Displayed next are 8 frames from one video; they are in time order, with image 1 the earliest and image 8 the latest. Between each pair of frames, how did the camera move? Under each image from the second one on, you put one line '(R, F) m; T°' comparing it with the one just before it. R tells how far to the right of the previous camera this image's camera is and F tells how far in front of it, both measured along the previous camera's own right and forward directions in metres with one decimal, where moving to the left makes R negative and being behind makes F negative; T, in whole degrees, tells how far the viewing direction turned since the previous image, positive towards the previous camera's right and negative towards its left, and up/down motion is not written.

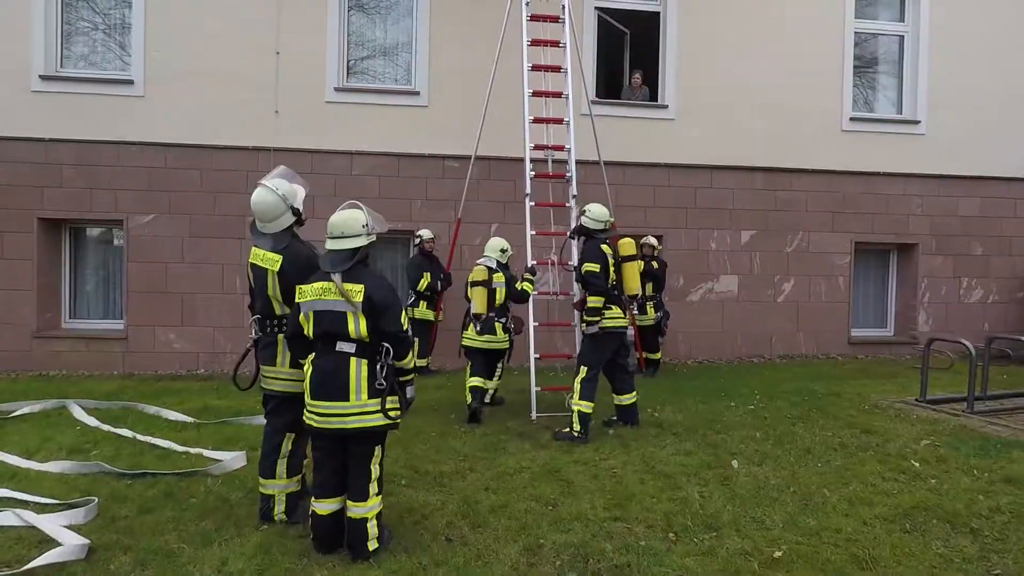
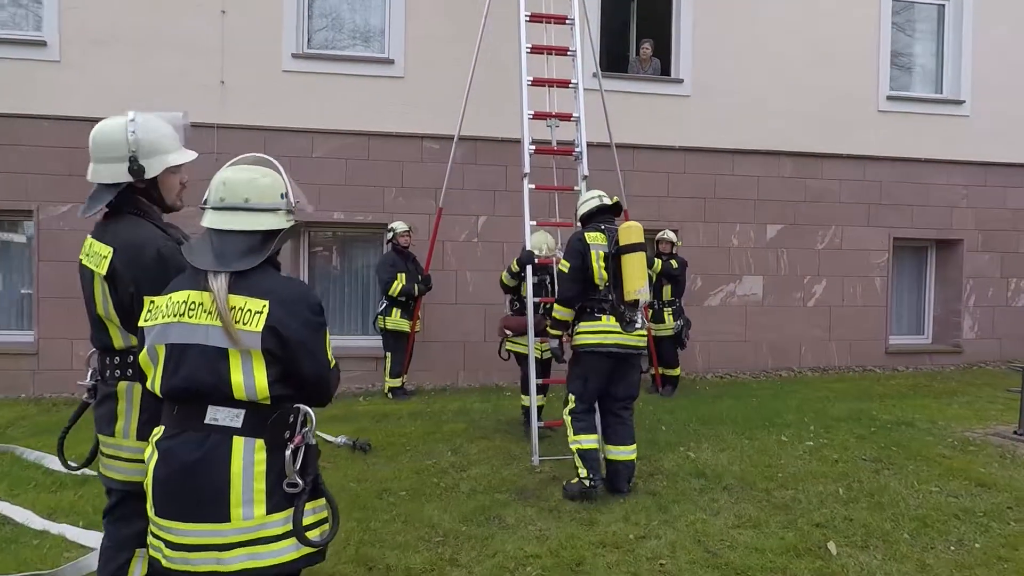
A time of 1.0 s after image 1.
(-0.1, +1.3) m; +1°
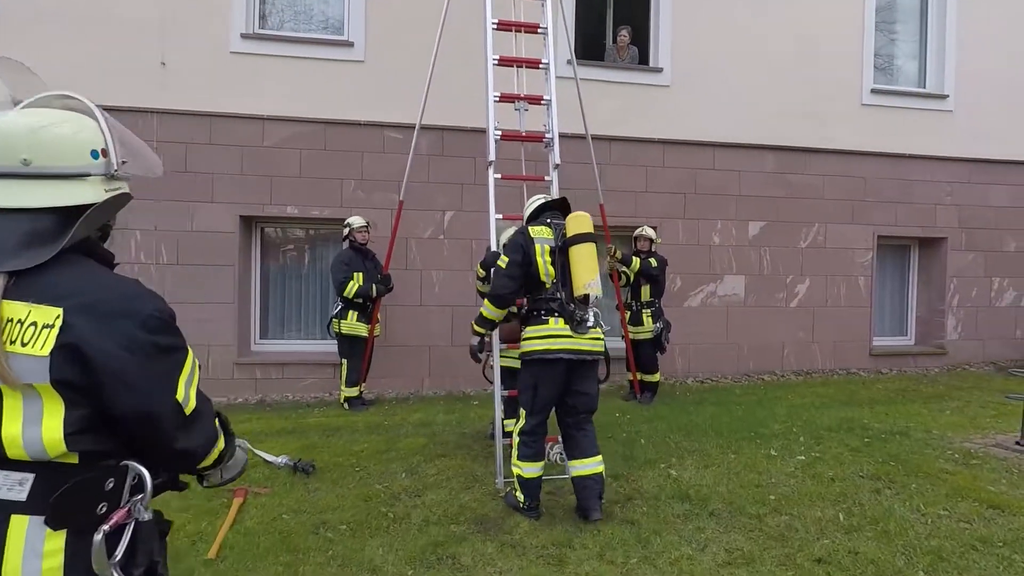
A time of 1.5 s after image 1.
(+0.1, +0.5) m; +2°
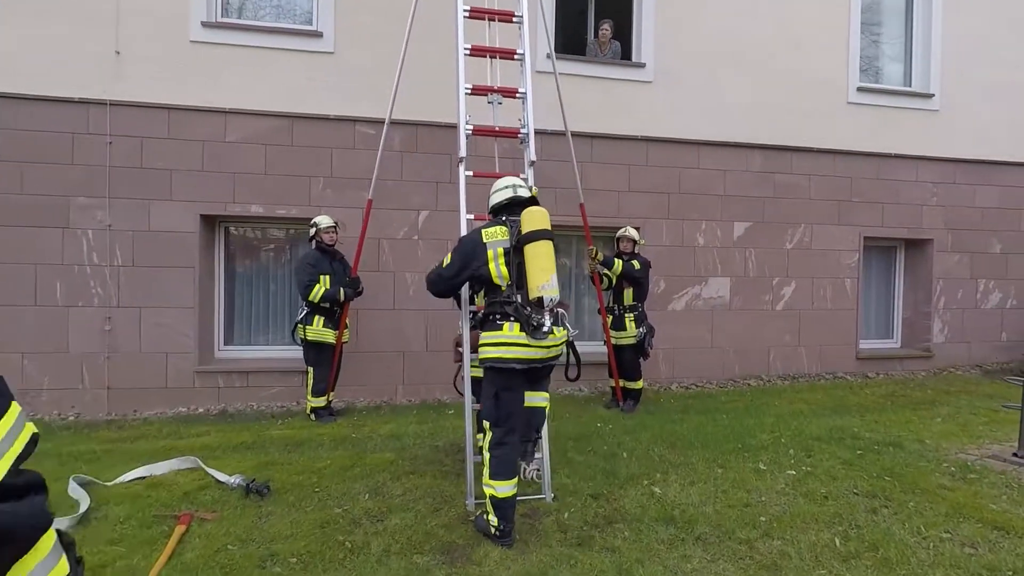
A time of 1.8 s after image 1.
(+0.1, +0.3) m; +2°
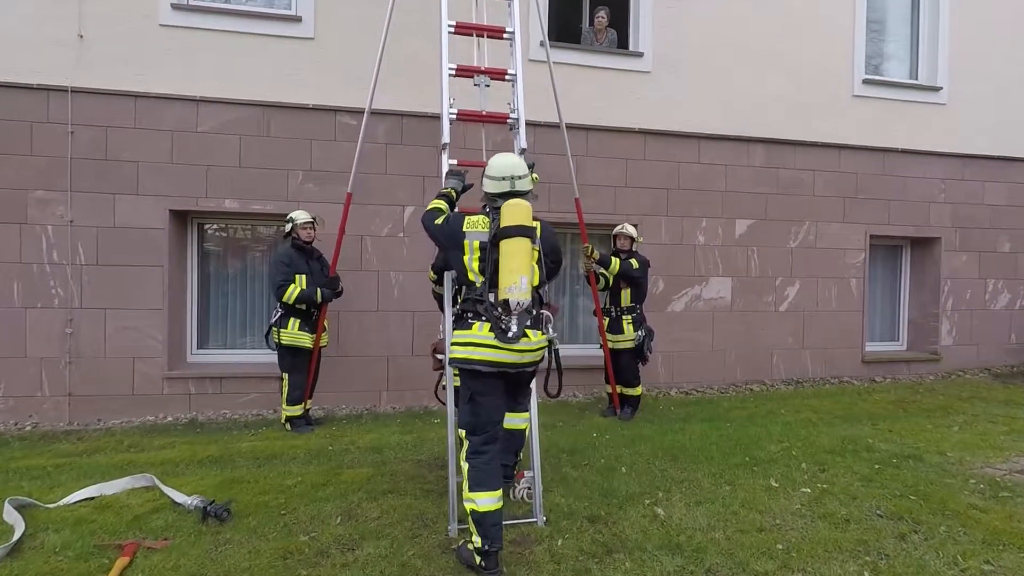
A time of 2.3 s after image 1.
(0.0, +0.4) m; +1°
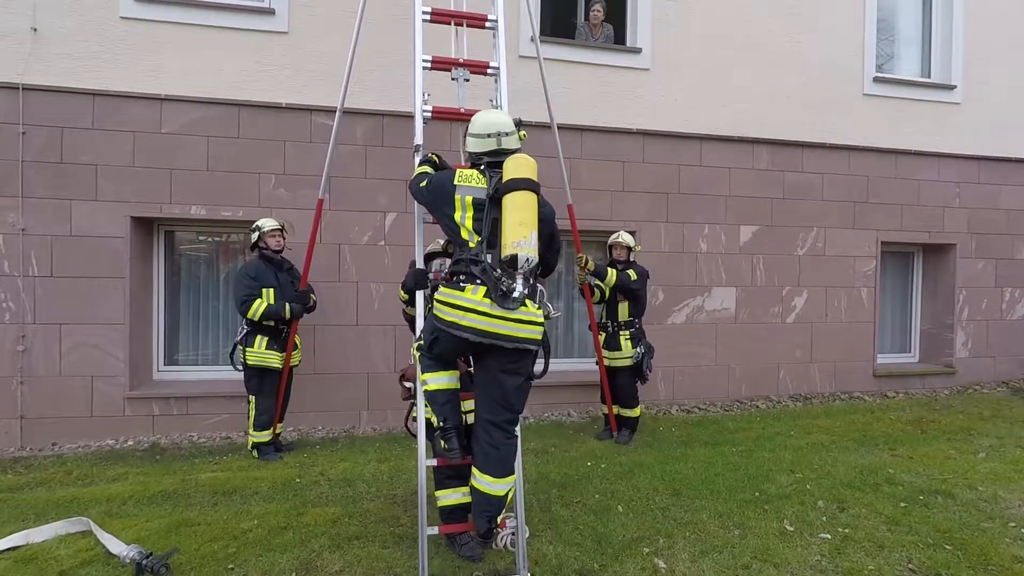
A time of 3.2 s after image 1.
(+0.1, +0.4) m; 0°
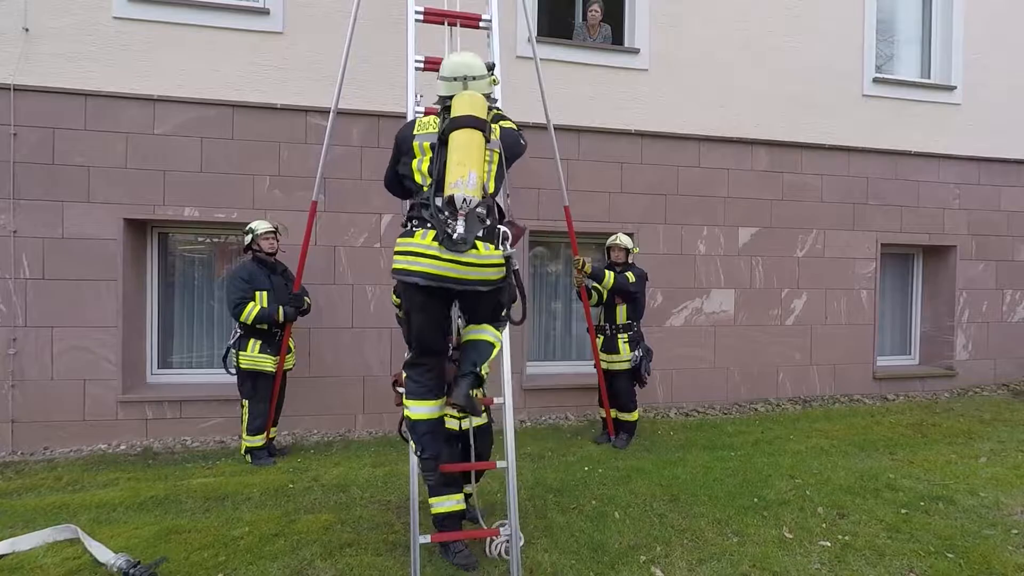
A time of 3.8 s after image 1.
(0.0, +0.1) m; 0°
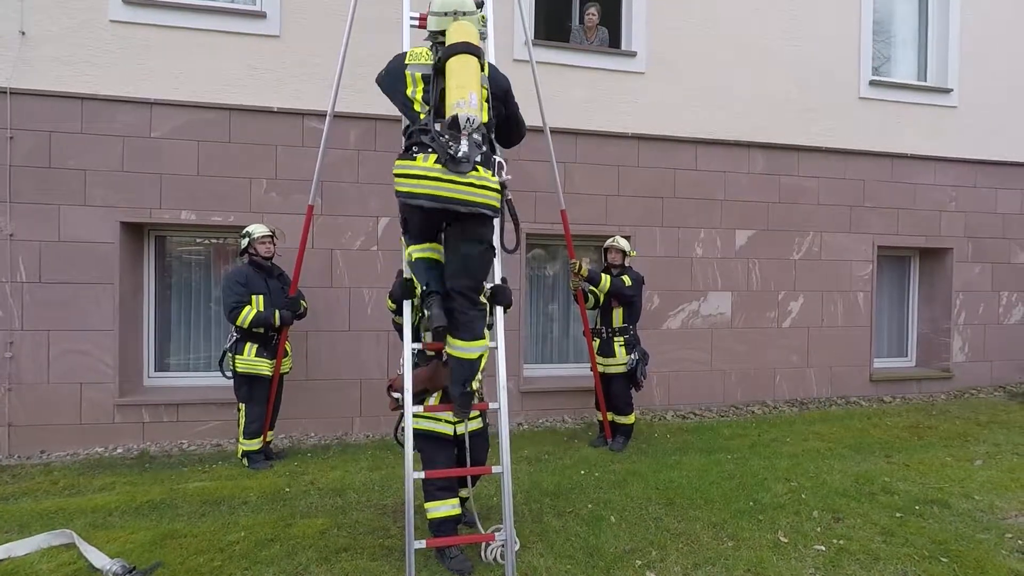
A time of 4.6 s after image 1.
(0.0, 0.0) m; 0°
